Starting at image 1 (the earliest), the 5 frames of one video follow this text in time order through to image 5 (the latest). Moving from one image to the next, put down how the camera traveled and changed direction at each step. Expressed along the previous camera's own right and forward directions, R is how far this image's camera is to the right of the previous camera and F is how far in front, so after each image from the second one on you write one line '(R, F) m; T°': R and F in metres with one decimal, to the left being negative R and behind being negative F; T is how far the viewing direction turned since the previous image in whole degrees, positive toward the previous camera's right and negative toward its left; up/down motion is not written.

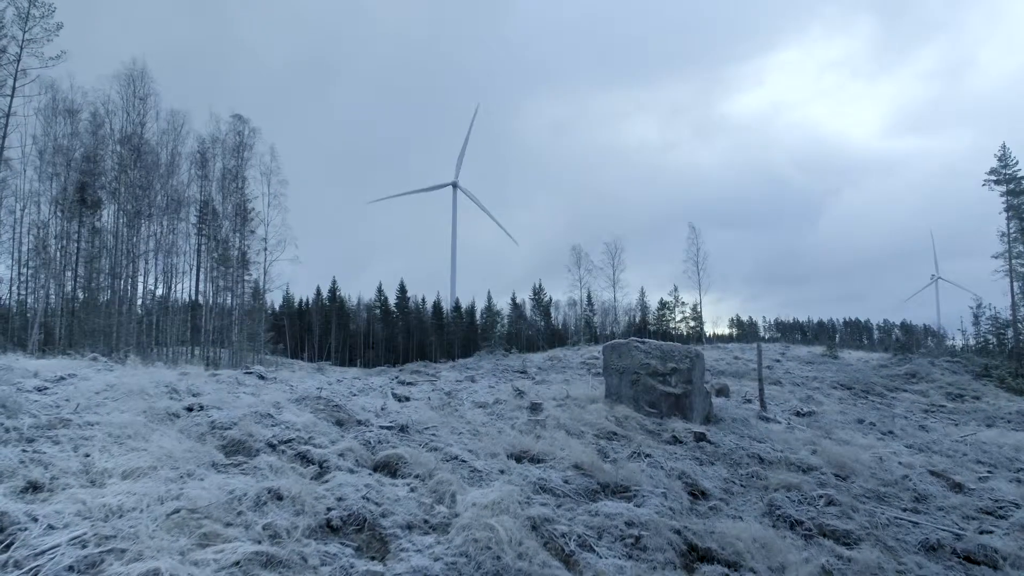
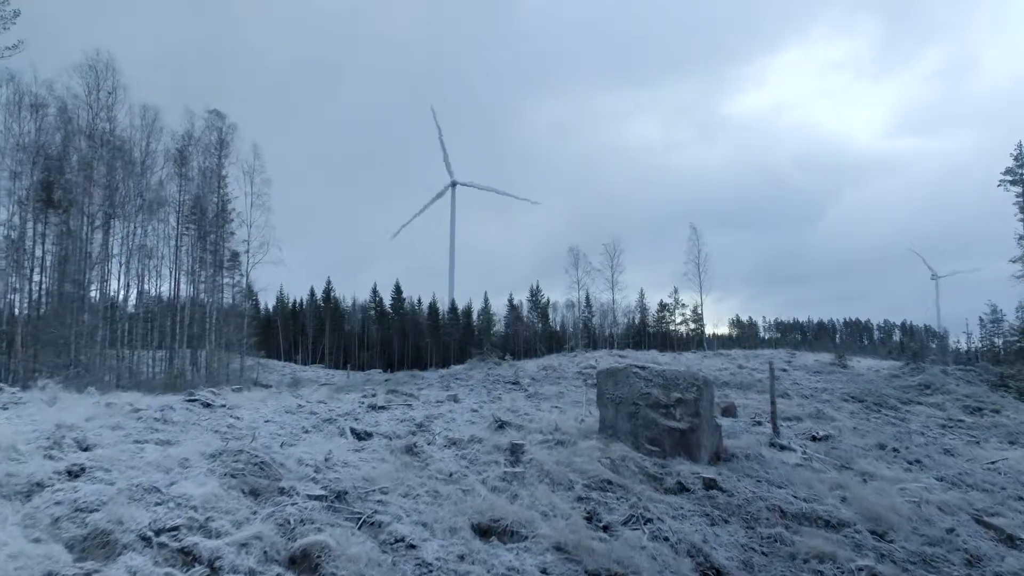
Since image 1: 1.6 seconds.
(+0.3, +1.3) m; 0°
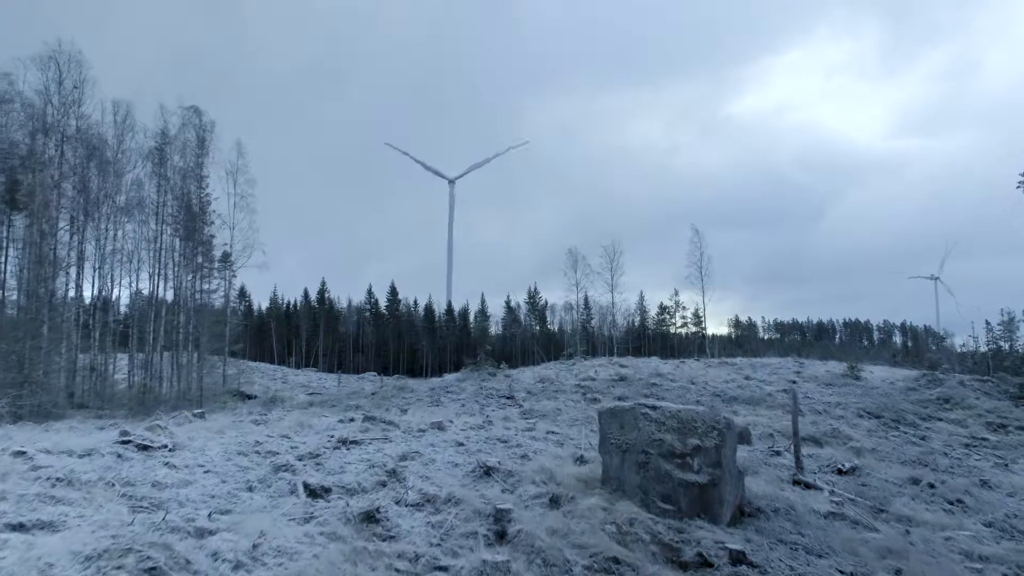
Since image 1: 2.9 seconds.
(+0.1, +1.3) m; 0°
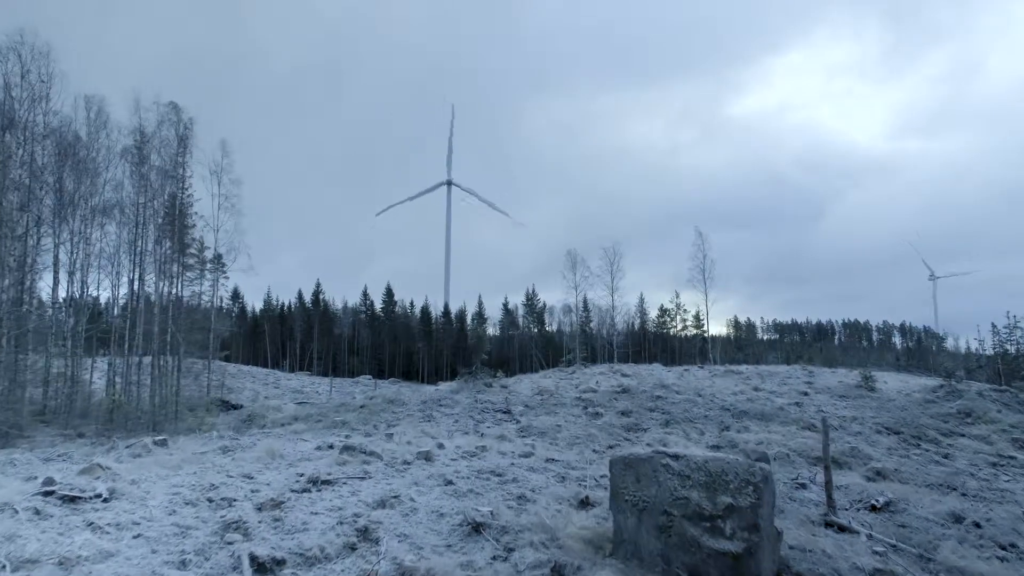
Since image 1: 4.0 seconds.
(0.0, +1.2) m; 0°
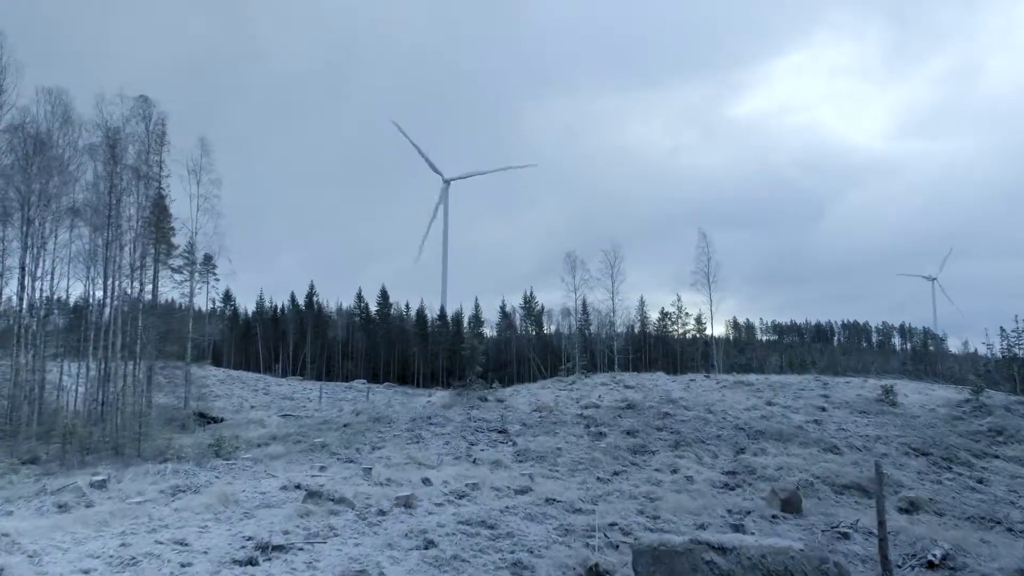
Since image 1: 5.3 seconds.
(0.0, +1.5) m; 0°
